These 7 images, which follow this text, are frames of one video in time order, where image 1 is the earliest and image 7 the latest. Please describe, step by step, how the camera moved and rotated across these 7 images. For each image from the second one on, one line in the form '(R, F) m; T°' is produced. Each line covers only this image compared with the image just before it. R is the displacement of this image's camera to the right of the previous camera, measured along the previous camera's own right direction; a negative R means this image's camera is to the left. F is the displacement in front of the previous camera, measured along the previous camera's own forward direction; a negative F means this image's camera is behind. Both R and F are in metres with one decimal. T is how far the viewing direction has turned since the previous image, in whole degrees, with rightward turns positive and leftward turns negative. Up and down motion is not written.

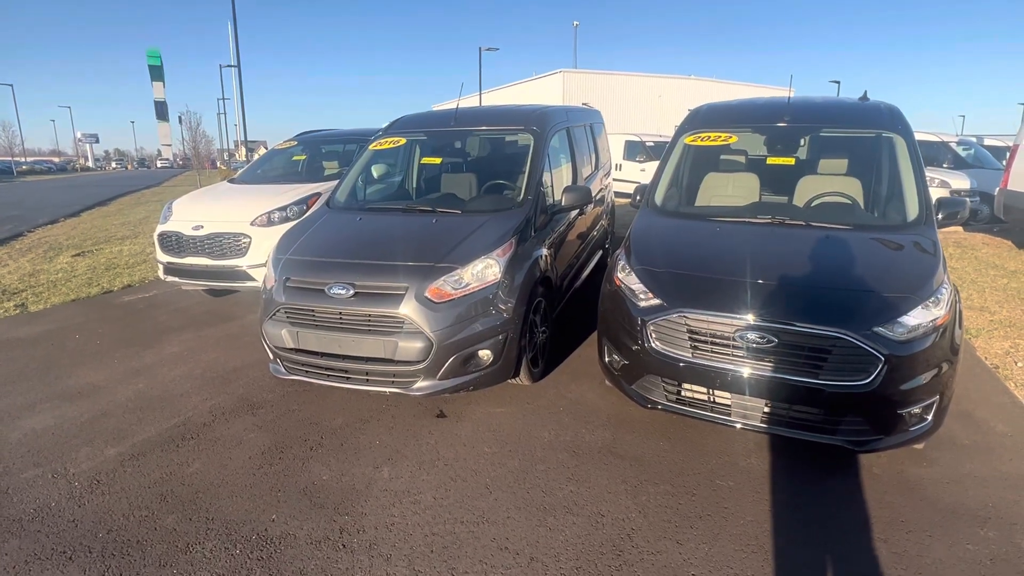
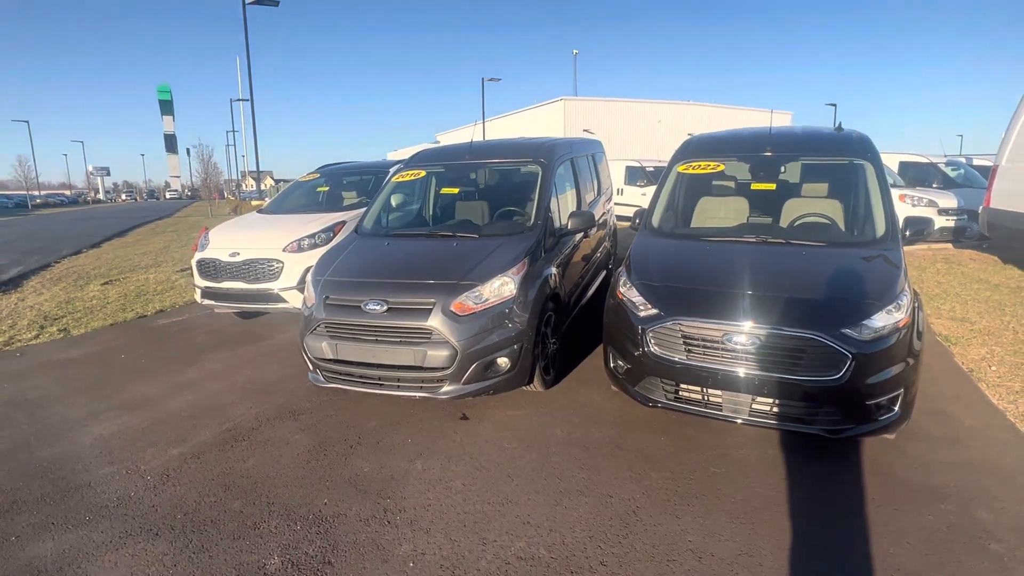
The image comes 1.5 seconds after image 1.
(-0.1, -0.4) m; 0°
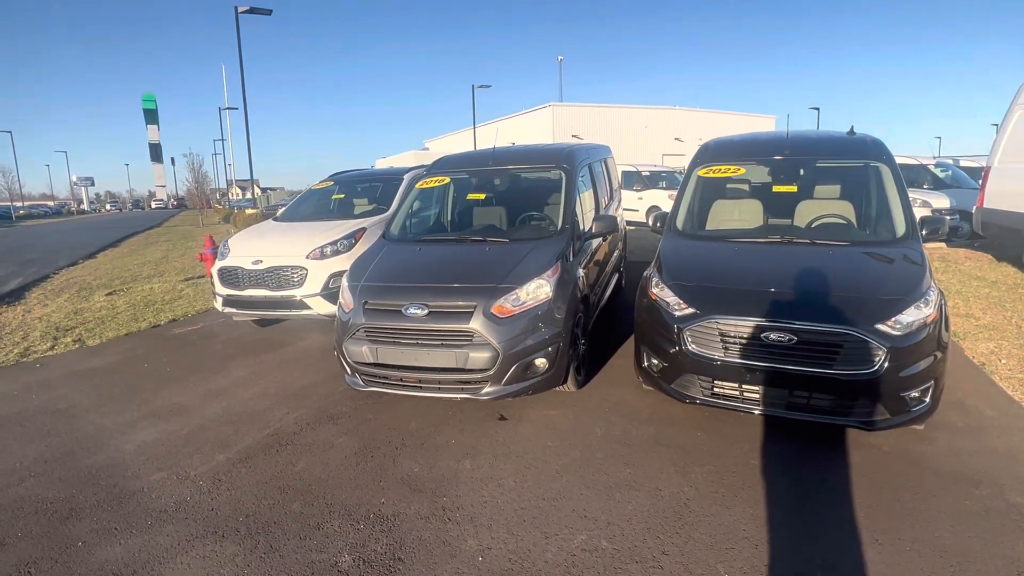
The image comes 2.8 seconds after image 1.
(-0.3, -0.1) m; +1°
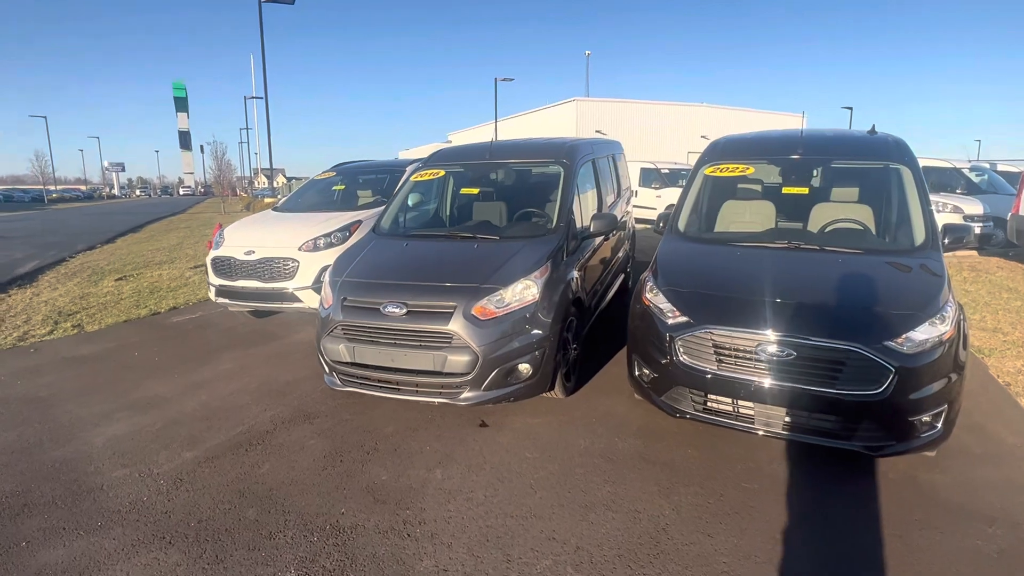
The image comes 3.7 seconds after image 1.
(+0.2, +0.2) m; -2°
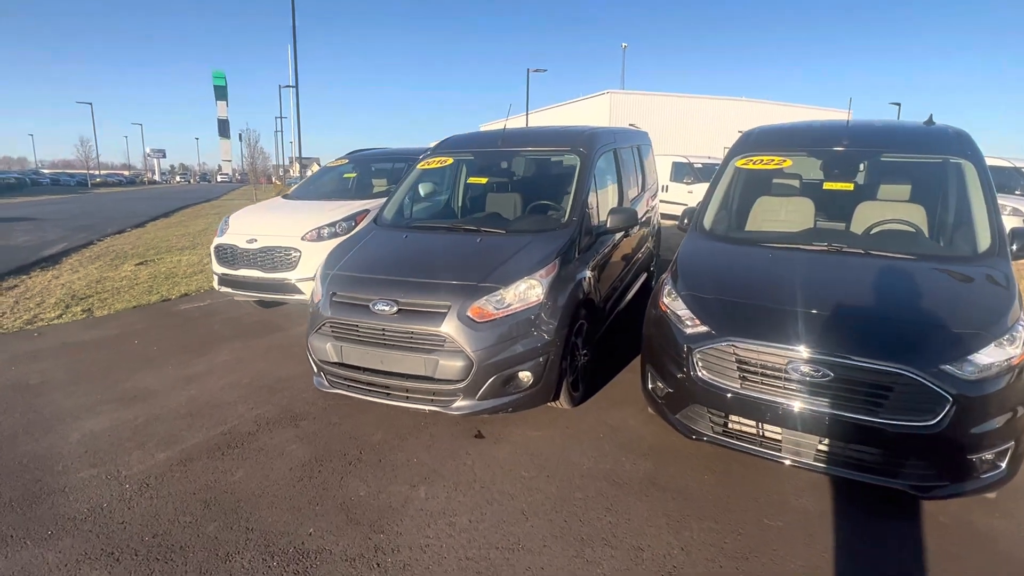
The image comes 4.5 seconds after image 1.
(+0.2, +0.4) m; -3°
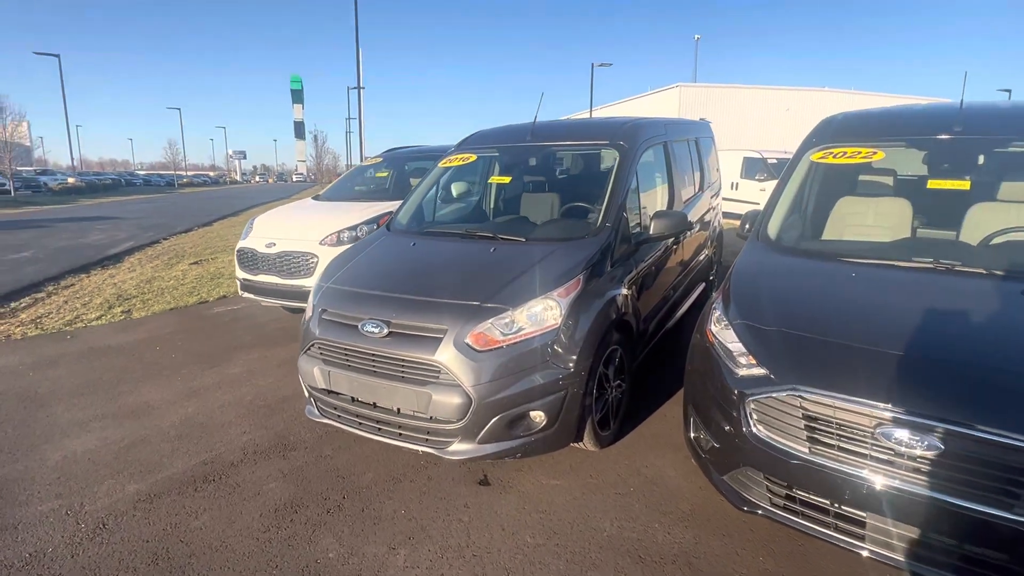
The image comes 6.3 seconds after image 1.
(+0.3, +0.6) m; -7°
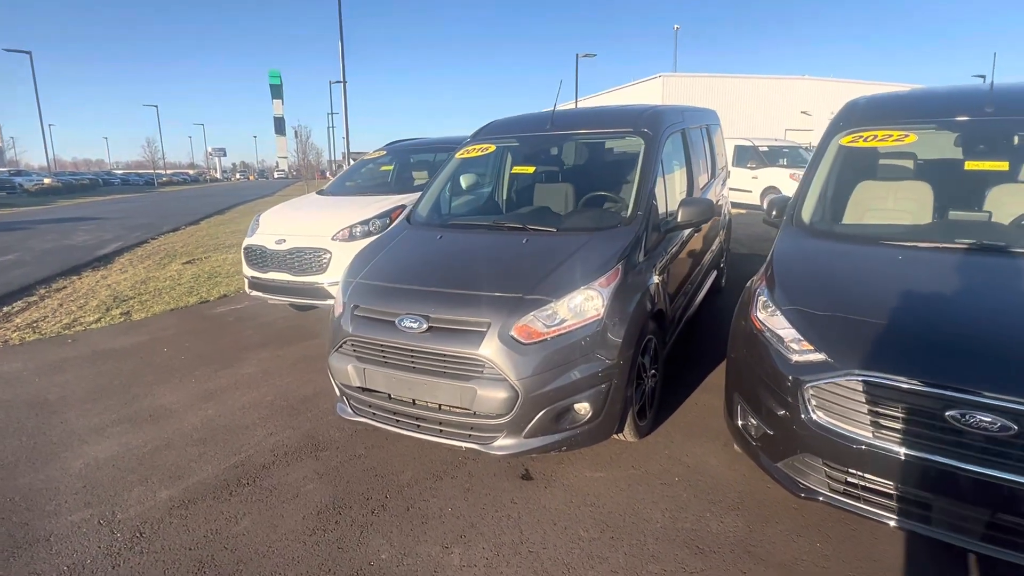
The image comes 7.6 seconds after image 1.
(-0.3, +0.1) m; +2°
